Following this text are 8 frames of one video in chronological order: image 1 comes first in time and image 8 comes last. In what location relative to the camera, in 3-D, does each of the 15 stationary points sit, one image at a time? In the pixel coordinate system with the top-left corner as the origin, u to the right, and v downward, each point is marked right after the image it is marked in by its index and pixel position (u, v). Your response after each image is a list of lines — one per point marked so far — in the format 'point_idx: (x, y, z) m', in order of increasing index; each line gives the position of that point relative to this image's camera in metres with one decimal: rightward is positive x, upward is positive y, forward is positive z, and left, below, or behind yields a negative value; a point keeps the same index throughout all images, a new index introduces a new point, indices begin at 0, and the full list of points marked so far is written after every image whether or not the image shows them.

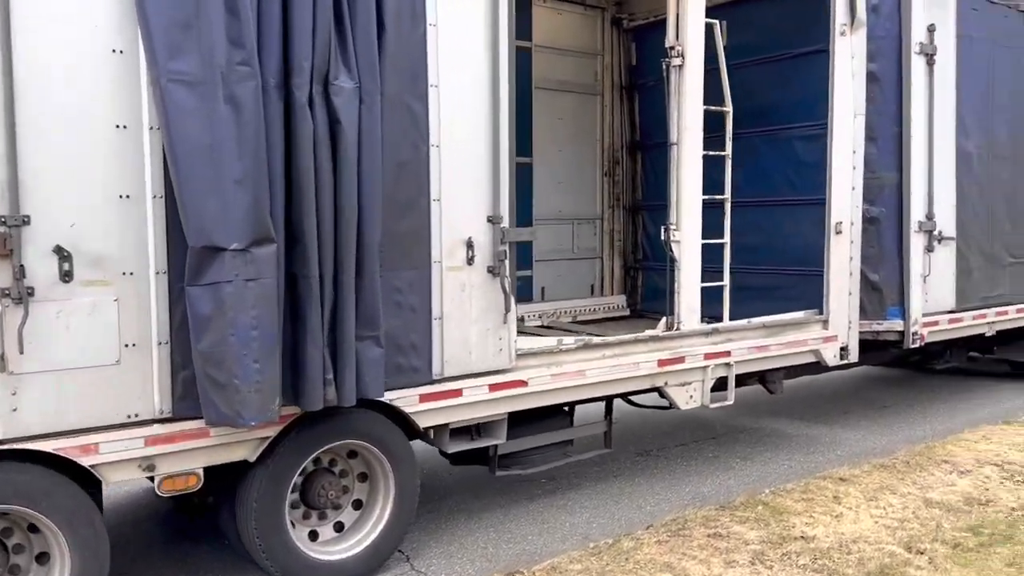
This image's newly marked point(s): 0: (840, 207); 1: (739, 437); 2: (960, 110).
0: (+2.3, +0.6, +6.0) m
1: (+1.7, -1.1, +6.5) m
2: (+3.7, +1.5, +7.0) m
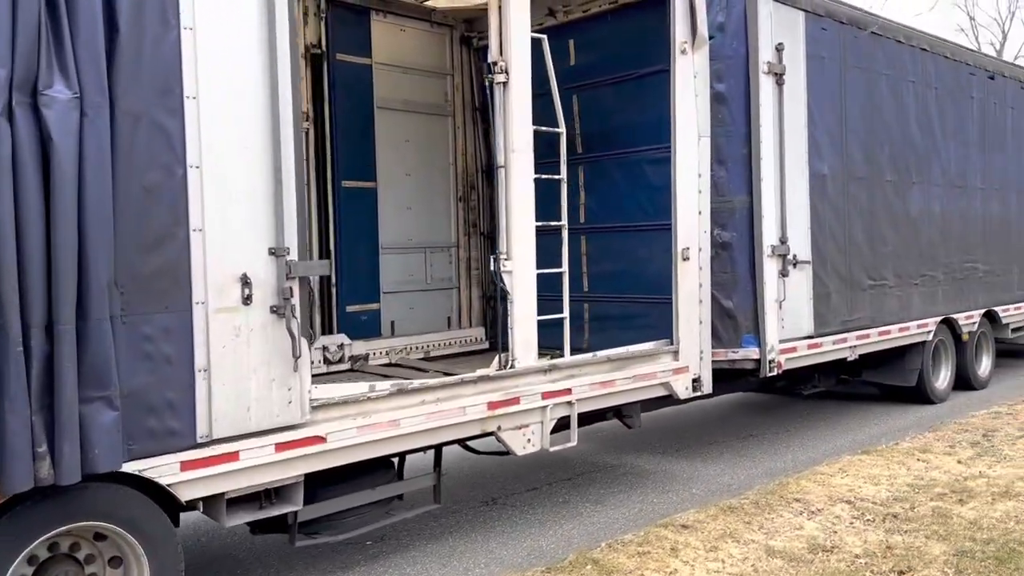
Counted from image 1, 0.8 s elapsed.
0: (+1.2, +0.4, +5.7) m
1: (+0.6, -1.4, +6.1) m
2: (+2.5, +1.3, +6.9) m
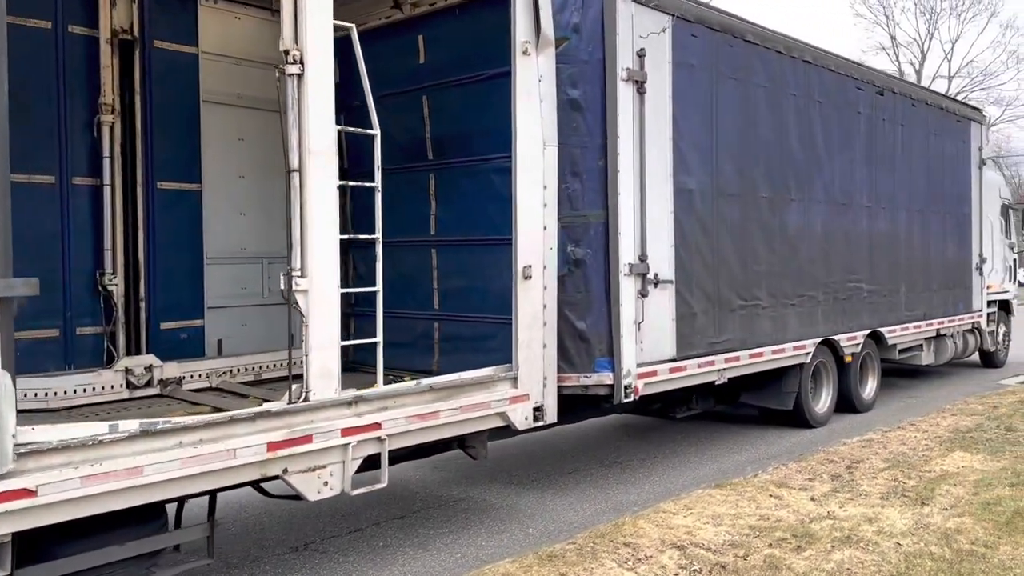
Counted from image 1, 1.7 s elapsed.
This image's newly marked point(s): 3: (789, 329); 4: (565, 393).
0: (+0.1, +0.2, +5.2) m
1: (-0.5, -1.5, +5.6) m
2: (+1.3, +1.1, +6.5) m
3: (+2.6, -0.4, +7.9) m
4: (+0.4, -0.7, +5.9) m
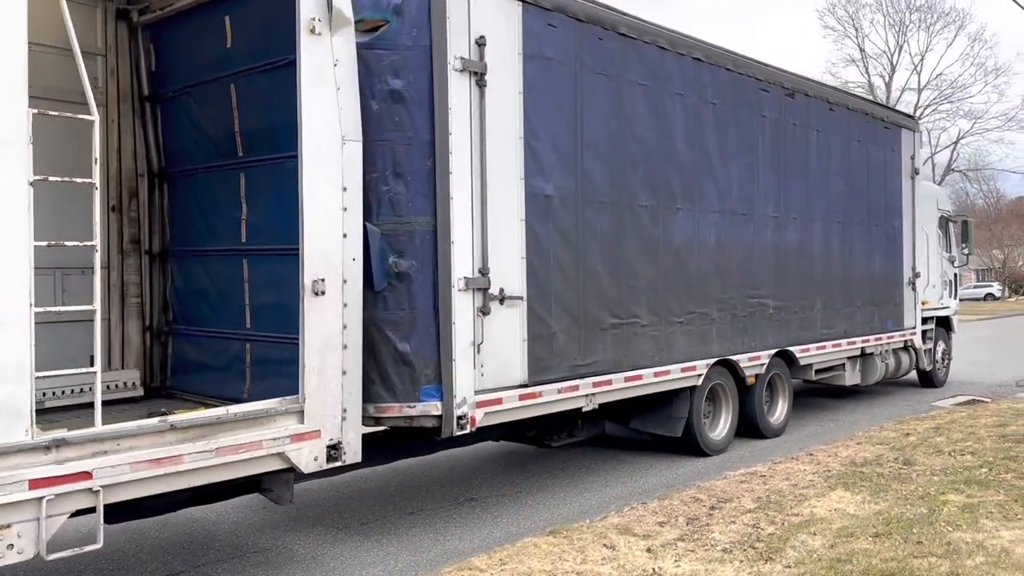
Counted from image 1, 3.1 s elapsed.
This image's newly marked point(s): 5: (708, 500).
0: (-1.0, +0.2, +4.5) m
1: (-1.7, -1.6, +4.8) m
2: (+0.2, +1.0, +5.8) m
3: (+1.4, -0.5, +7.2) m
4: (-0.8, -0.8, +5.2) m
5: (+1.3, -1.4, +5.6) m
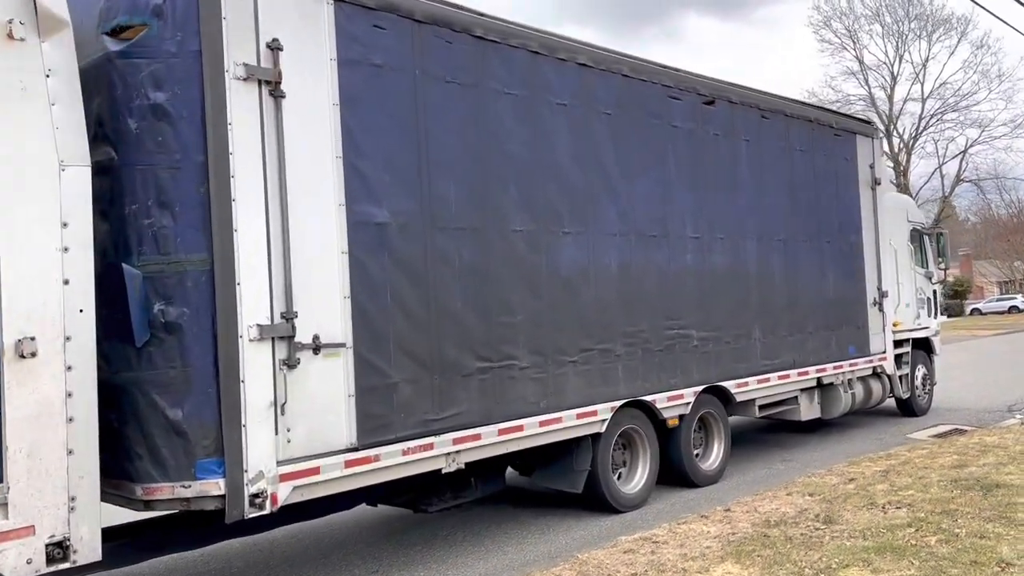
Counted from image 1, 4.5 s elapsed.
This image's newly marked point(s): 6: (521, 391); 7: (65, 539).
0: (-2.1, -0.1, +3.6) m
1: (-2.7, -1.9, +3.9) m
2: (-0.9, +0.7, +5.0) m
3: (+0.4, -0.8, +6.2) m
4: (-1.8, -1.1, +4.3) m
5: (+0.3, -1.6, +4.7) m
6: (+0.1, -0.7, +5.9) m
7: (-2.0, -1.1, +3.7) m
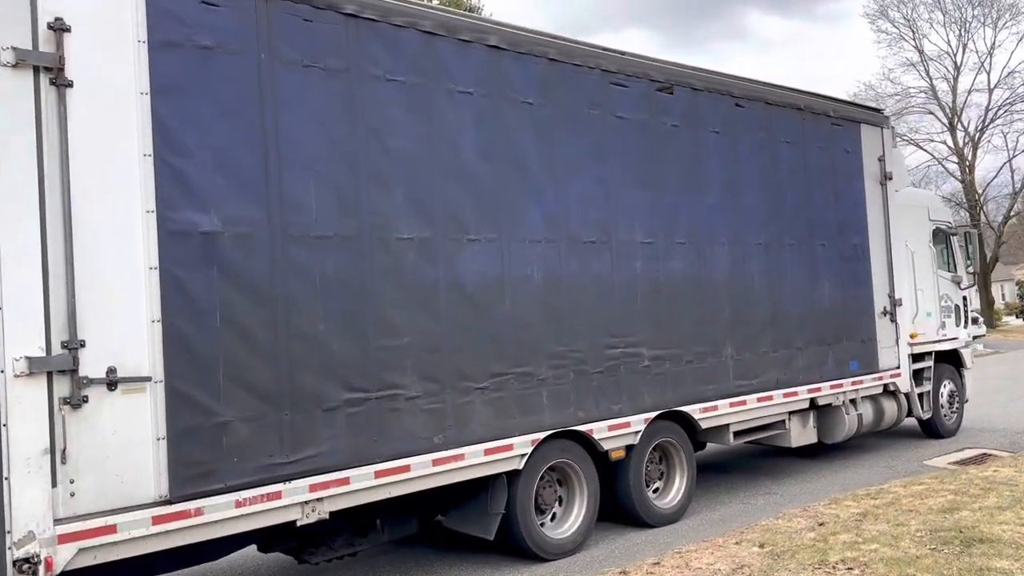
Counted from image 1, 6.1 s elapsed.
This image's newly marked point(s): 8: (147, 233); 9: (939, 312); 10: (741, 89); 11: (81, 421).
0: (-3.0, -0.2, +3.0) m
1: (-3.5, -2.0, +3.3) m
2: (-1.7, +0.6, +4.2) m
3: (-0.3, -0.9, +5.4) m
4: (-2.6, -1.2, +3.6) m
5: (-0.4, -1.7, +3.8) m
6: (-0.6, -0.8, +5.1) m
7: (-2.8, -1.2, +3.1) m
8: (-1.8, +0.3, +4.1) m
9: (+5.2, -0.3, +10.2) m
10: (+2.1, +1.8, +7.6) m
11: (-2.0, -0.6, +3.9) m
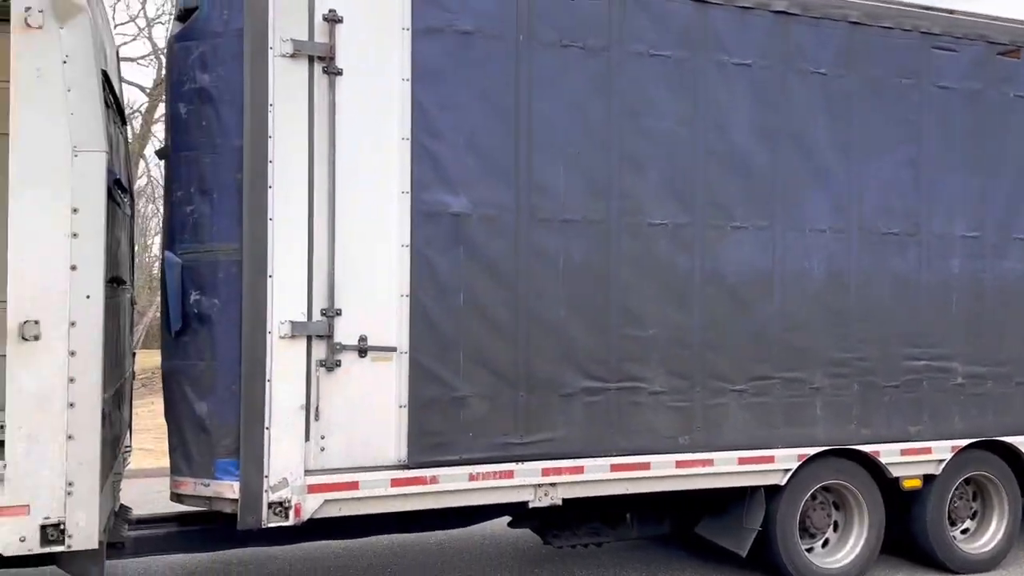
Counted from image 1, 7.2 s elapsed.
0: (-2.1, 0.0, +3.8) m
1: (-2.6, -1.8, +4.3) m
2: (-0.4, +0.7, +4.4) m
3: (+1.3, -0.8, +5.0) m
4: (-1.6, -1.1, +4.2) m
5: (+0.5, -1.7, +3.6) m
6: (+0.8, -0.8, +4.8) m
7: (-2.0, -1.0, +3.8) m
8: (-0.6, +0.4, +4.3) m
9: (+8.1, -0.5, +7.3) m
10: (+4.4, +1.7, +6.1) m
11: (-0.9, -0.5, +4.2) m
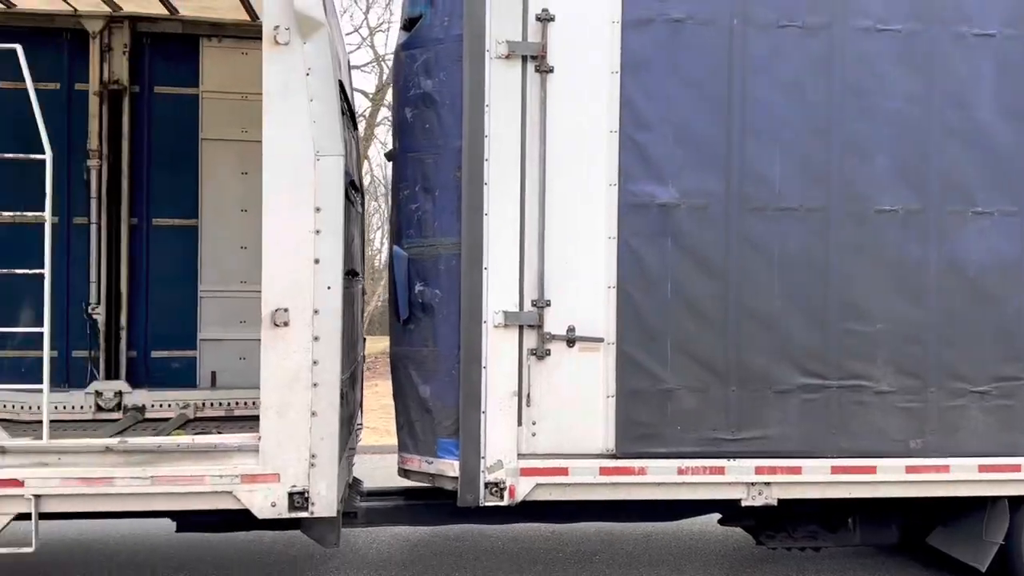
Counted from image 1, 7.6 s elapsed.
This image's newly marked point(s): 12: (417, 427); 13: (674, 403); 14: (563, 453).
0: (-1.1, 0.0, +4.2) m
1: (-1.4, -1.7, +4.9) m
2: (+0.7, +0.8, +4.4) m
3: (+2.5, -0.8, +4.6) m
4: (-0.5, -1.0, +4.5) m
5: (+1.3, -1.6, +3.4) m
6: (+2.0, -0.7, +4.5) m
7: (-1.0, -1.0, +4.2) m
8: (+0.5, +0.4, +4.4) m
9: (+9.6, -0.5, +5.2) m
10: (+5.8, +1.8, +4.9) m
11: (+0.2, -0.4, +4.3) m
12: (-0.5, -0.7, +4.5) m
13: (+0.8, -0.6, +4.4) m
14: (+0.3, -0.9, +4.4) m
